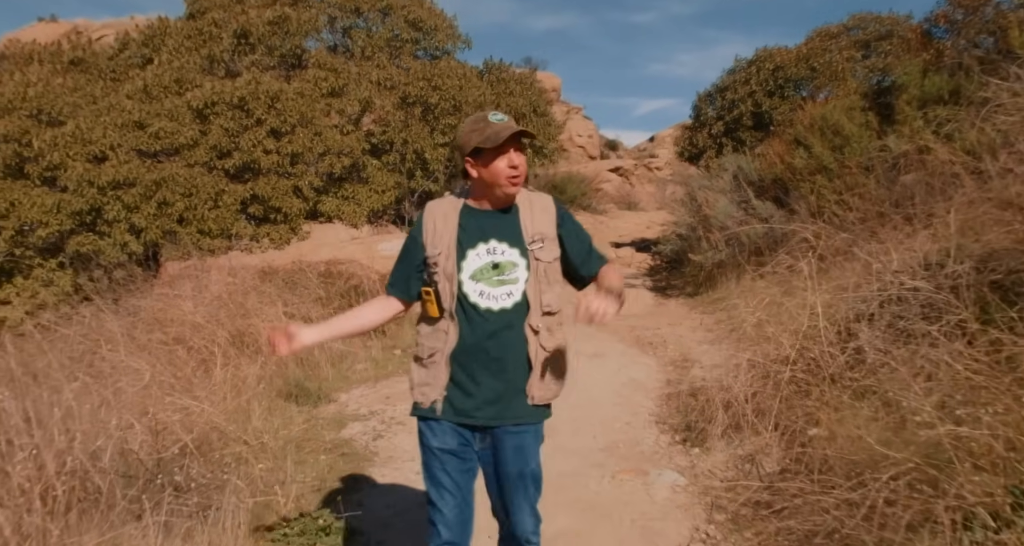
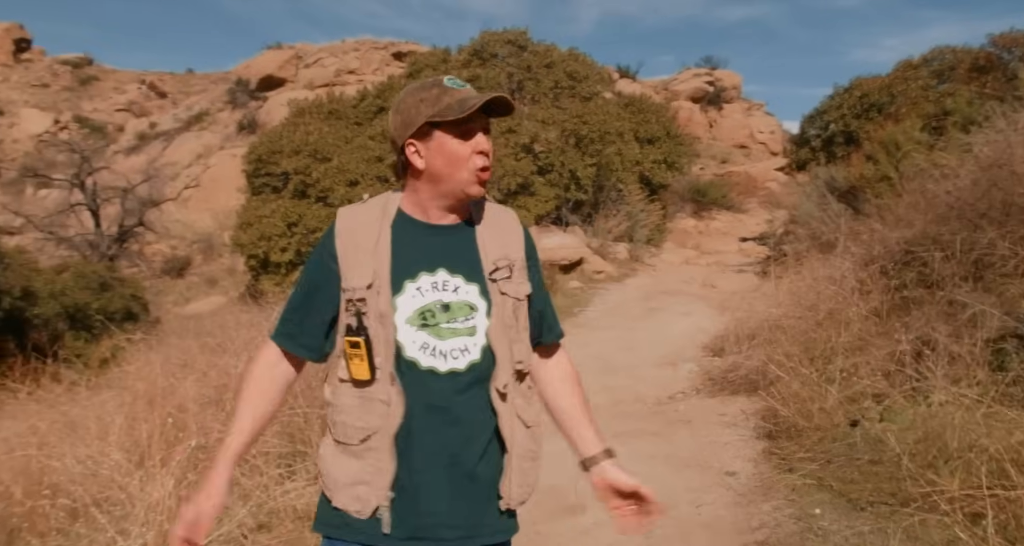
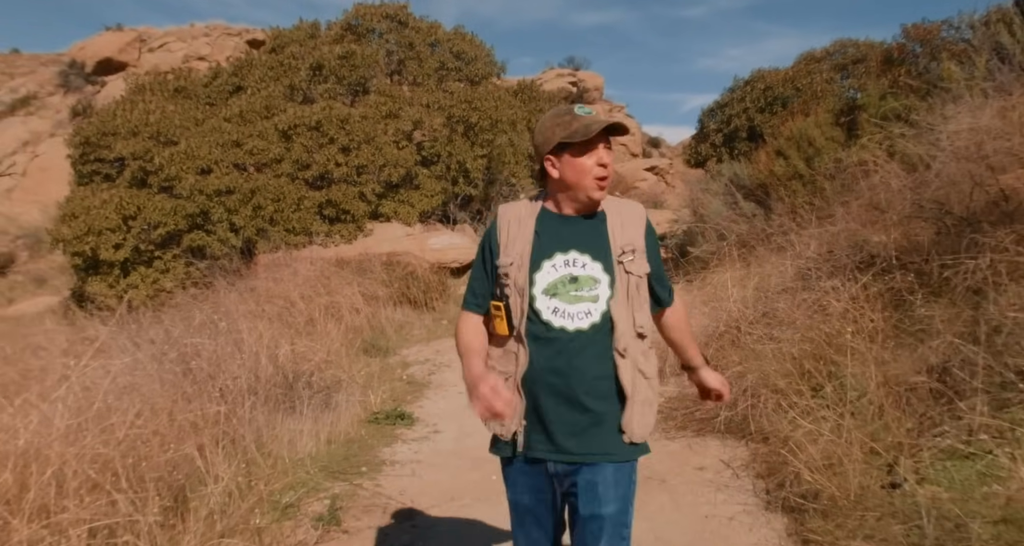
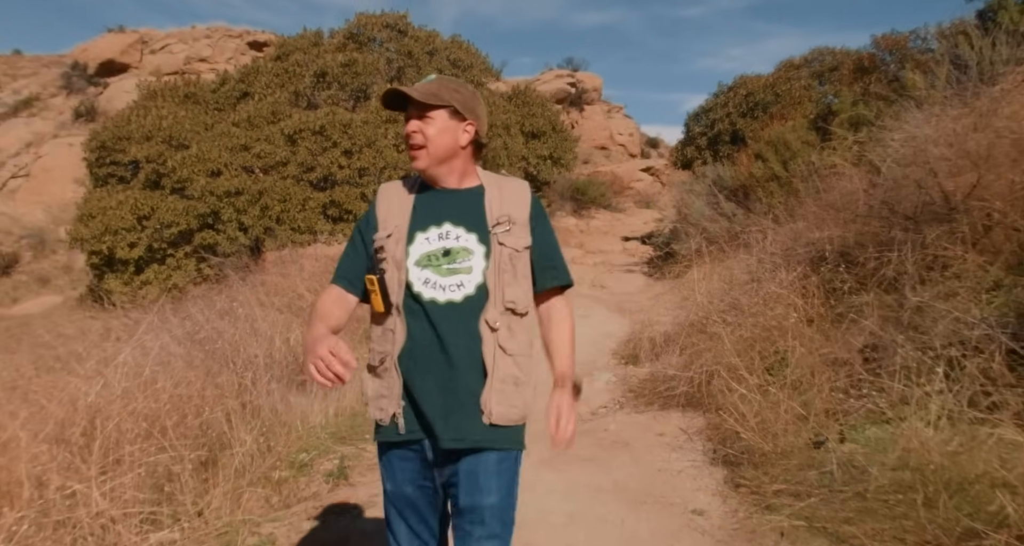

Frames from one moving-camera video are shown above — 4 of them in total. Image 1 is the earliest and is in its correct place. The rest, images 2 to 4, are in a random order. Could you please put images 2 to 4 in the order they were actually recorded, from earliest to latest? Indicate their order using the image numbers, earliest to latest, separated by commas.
3, 4, 2
